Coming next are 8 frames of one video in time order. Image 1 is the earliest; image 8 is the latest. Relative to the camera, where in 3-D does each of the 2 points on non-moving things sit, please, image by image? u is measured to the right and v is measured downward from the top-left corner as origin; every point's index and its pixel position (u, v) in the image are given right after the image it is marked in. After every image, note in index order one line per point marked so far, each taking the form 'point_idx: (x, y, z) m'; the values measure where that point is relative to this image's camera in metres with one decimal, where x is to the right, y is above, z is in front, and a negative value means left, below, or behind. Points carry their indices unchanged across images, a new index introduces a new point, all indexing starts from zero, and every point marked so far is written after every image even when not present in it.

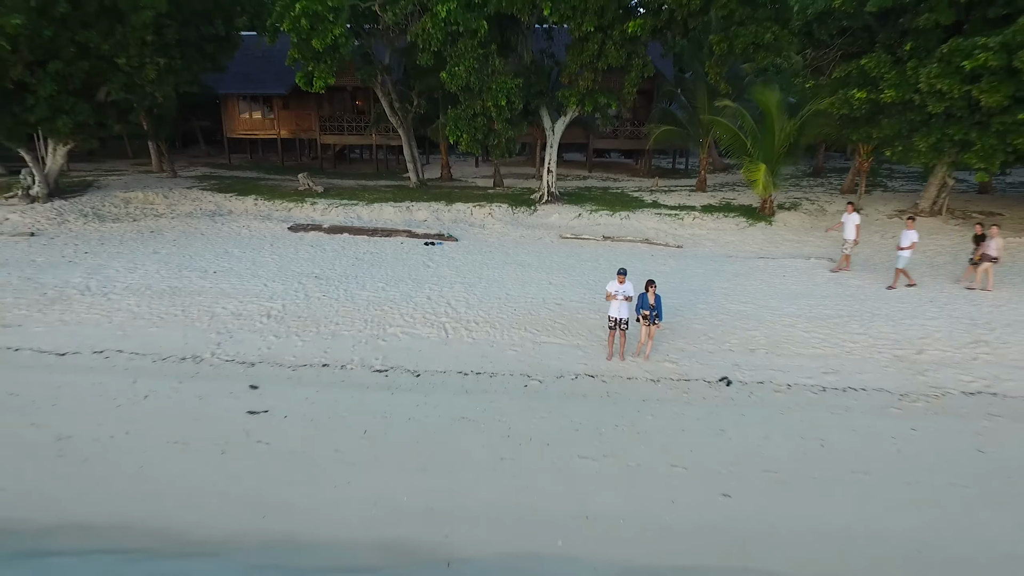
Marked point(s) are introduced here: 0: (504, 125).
0: (-0.2, +3.2, +12.7) m
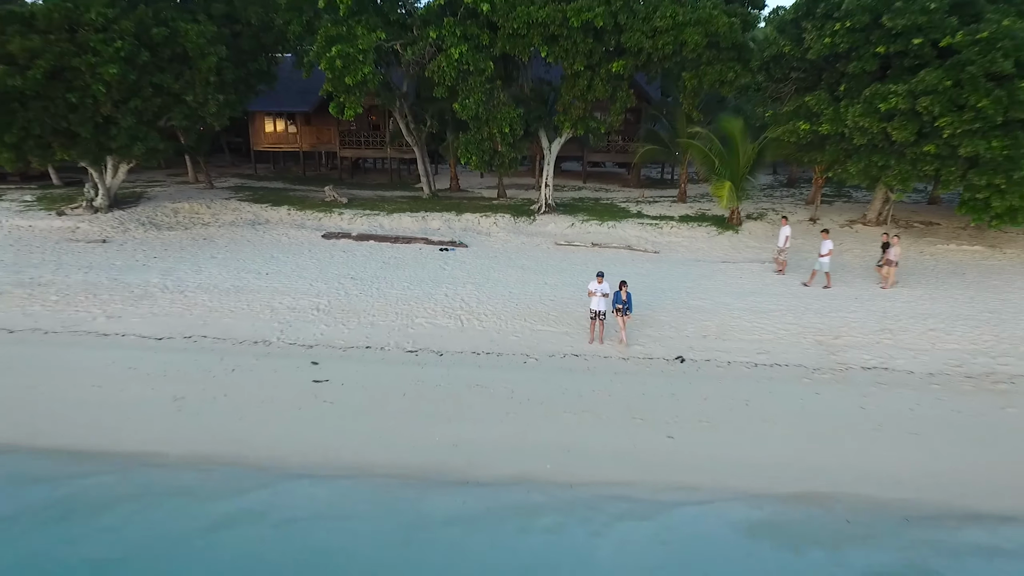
0: (-0.1, +3.2, +14.6) m
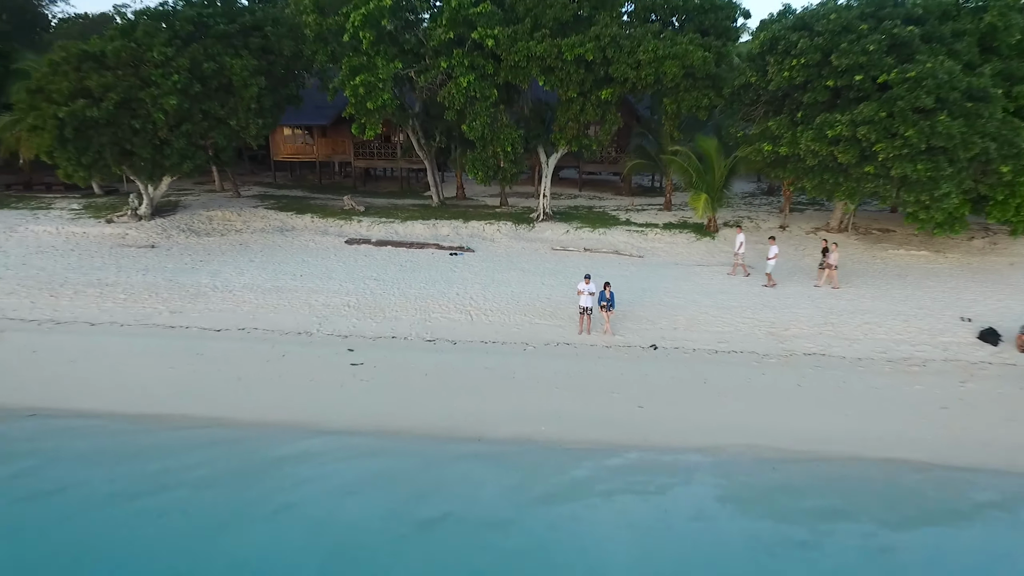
0: (-0.1, +3.2, +16.4) m
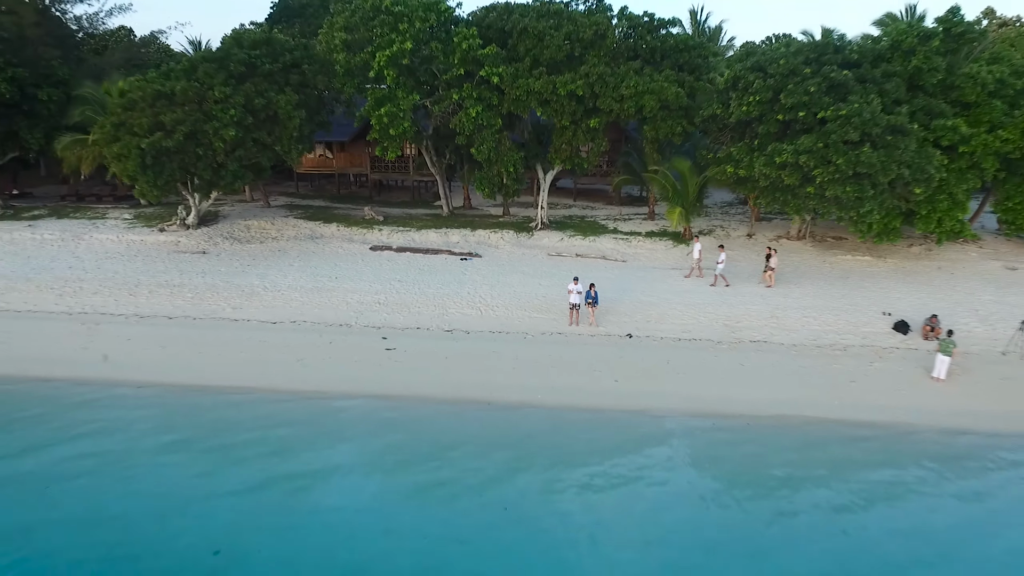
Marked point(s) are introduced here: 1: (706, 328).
0: (0.0, +3.2, +18.8) m
1: (+4.1, -0.8, +13.1) m
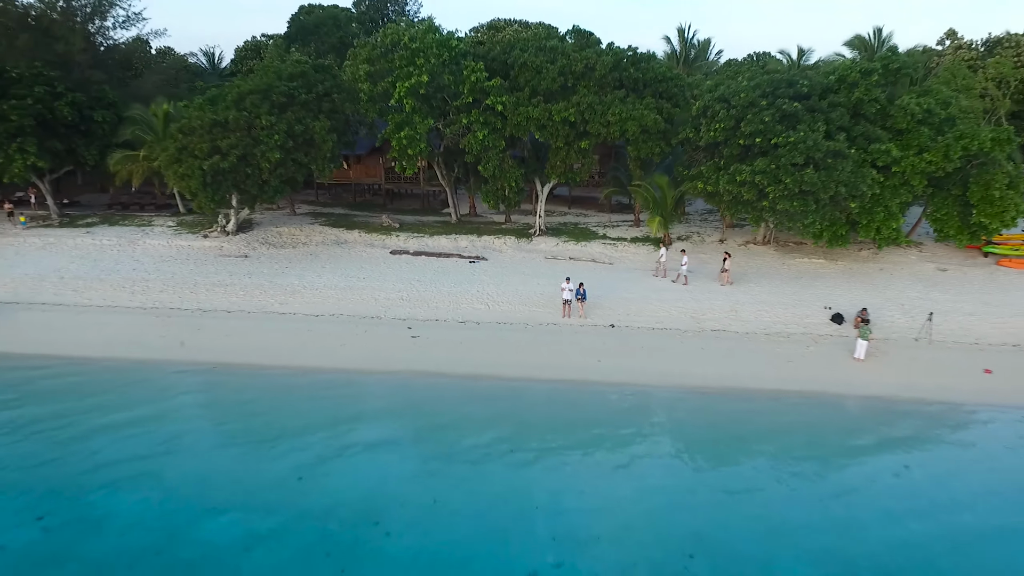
0: (0.0, +3.3, +21.5) m
1: (+4.1, -0.8, +15.8) m
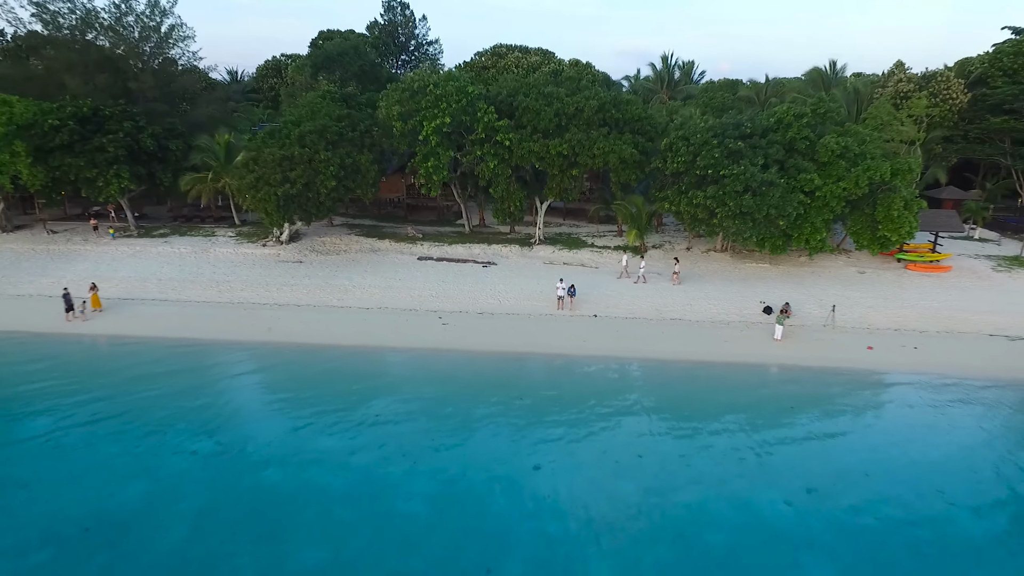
0: (+0.2, +3.3, +26.2) m
1: (+4.3, -0.7, +20.5) m
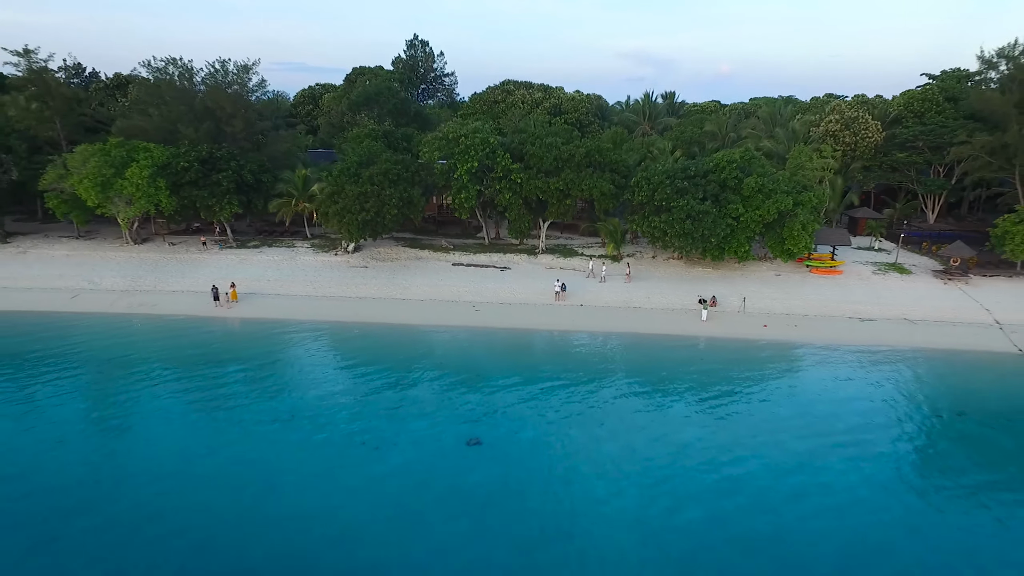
0: (+0.8, +3.4, +35.0) m
1: (+4.8, -0.6, +29.3) m
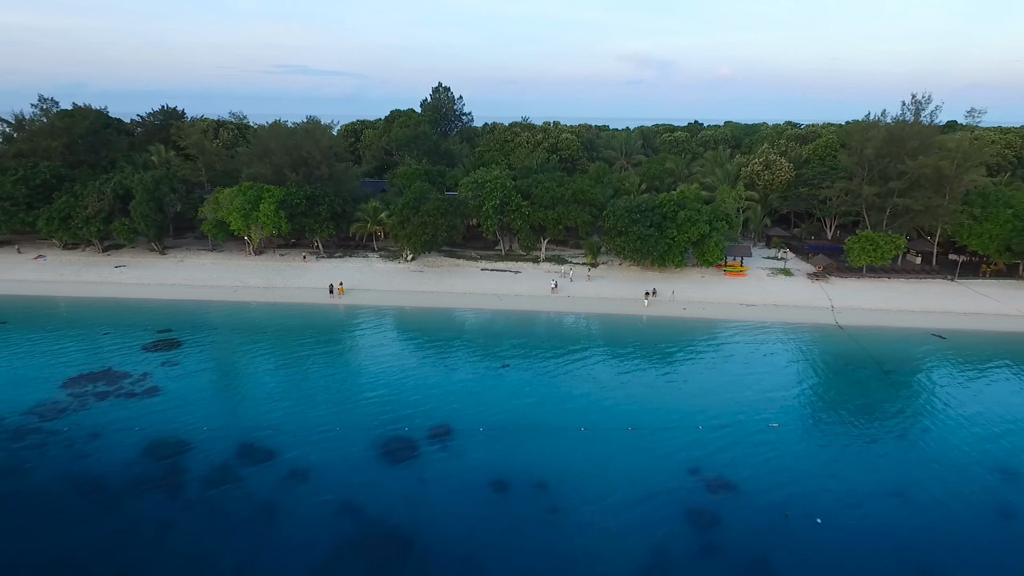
0: (+1.5, +3.5, +50.4) m
1: (+5.6, -0.4, +44.6) m
